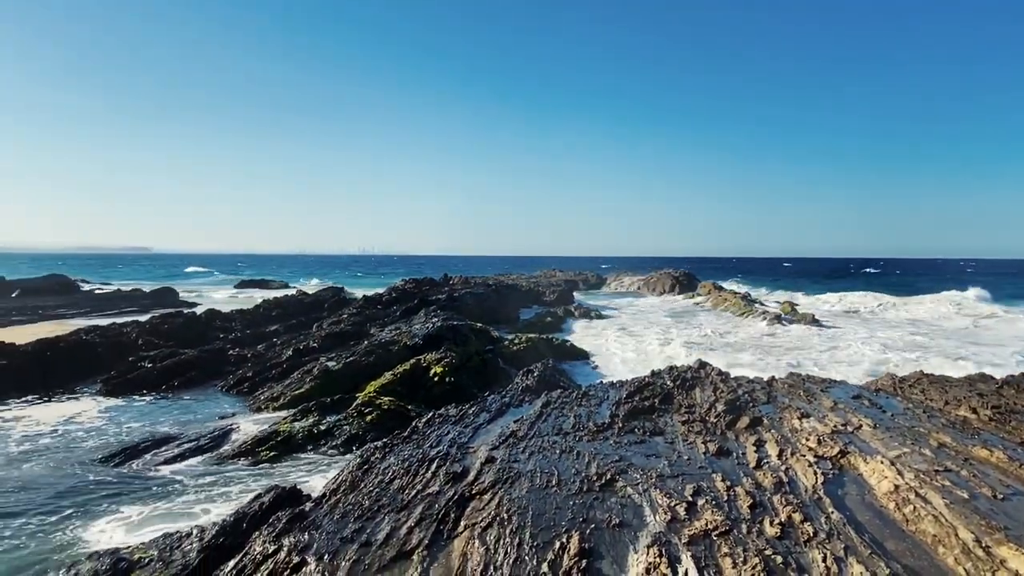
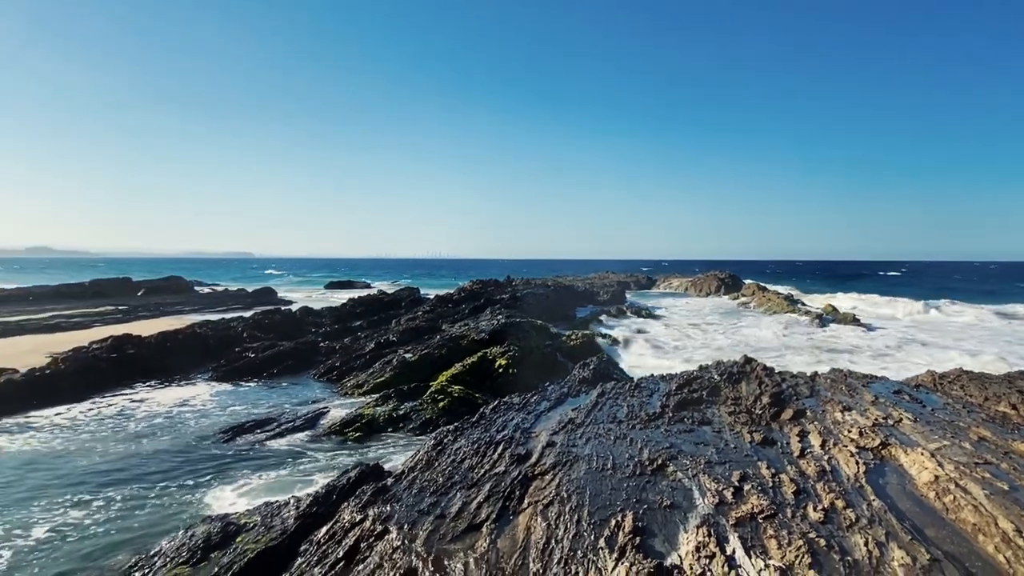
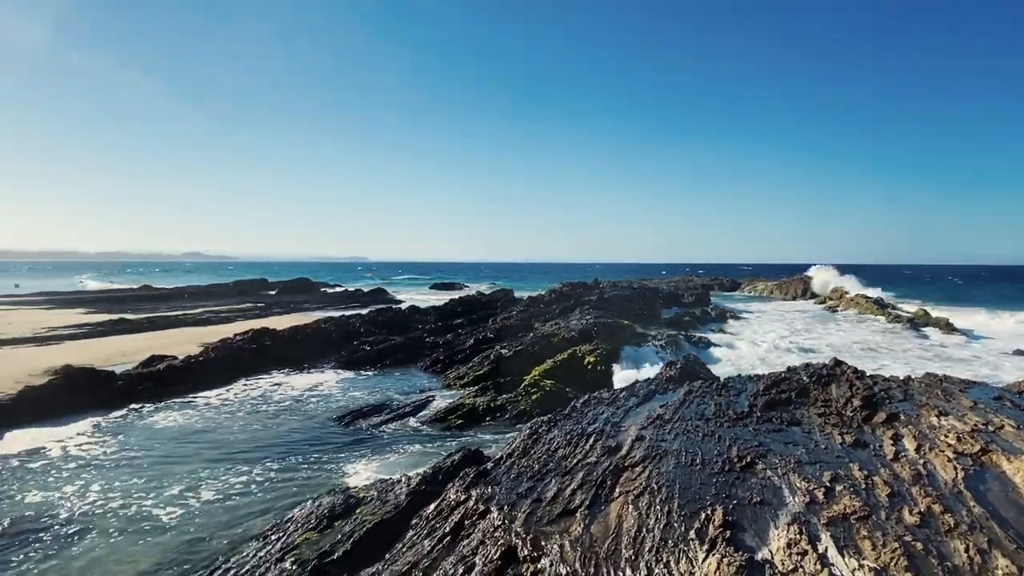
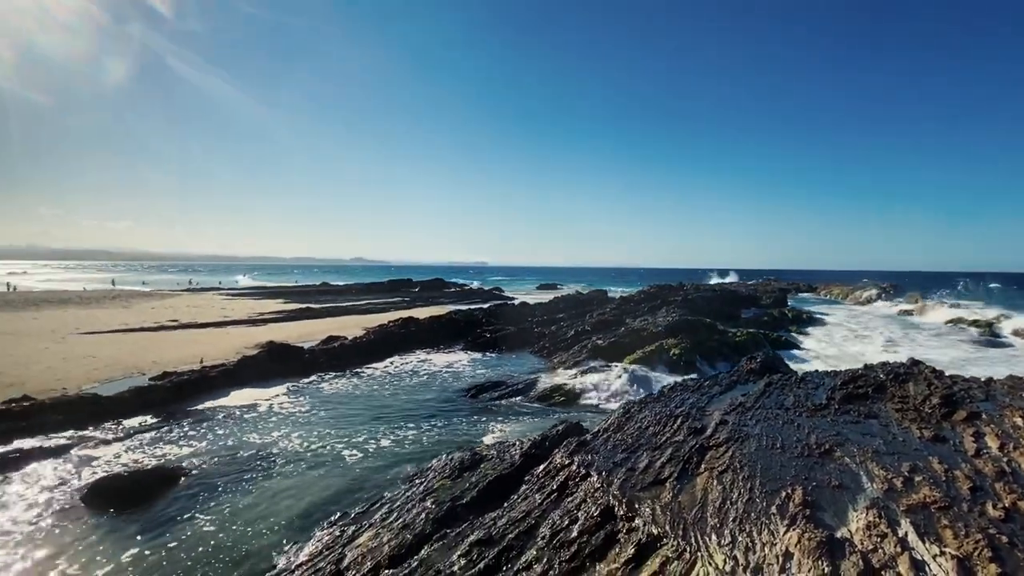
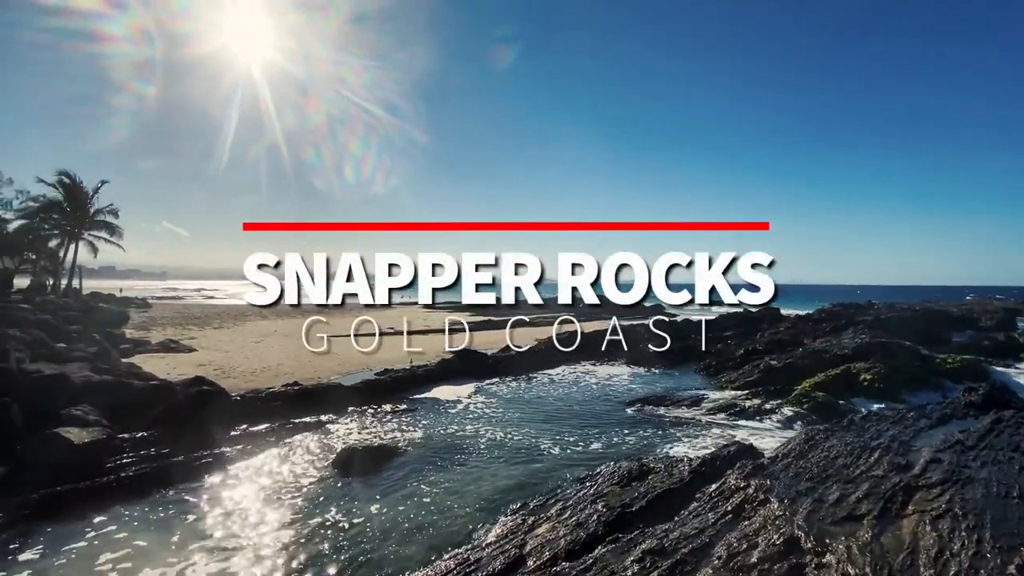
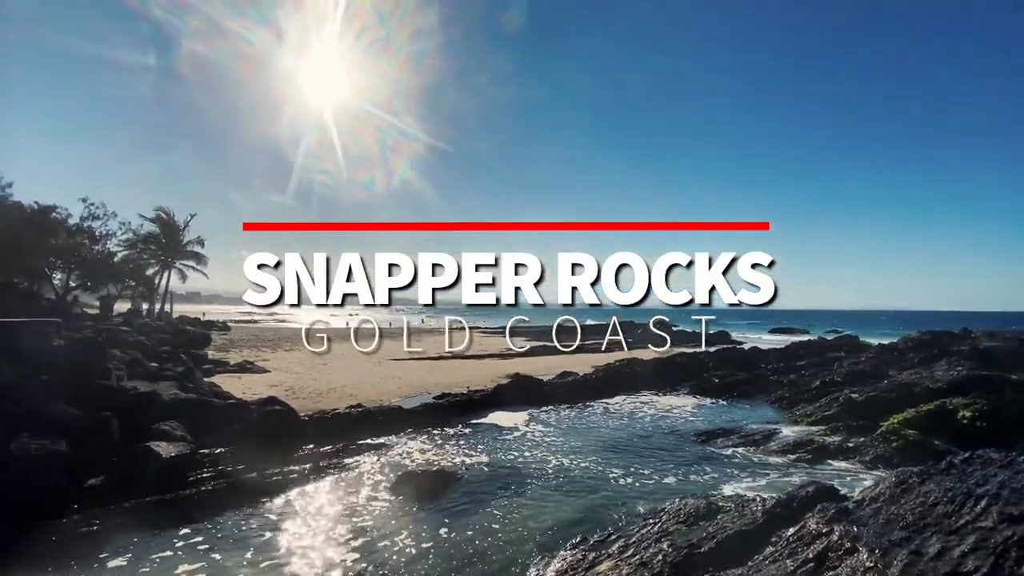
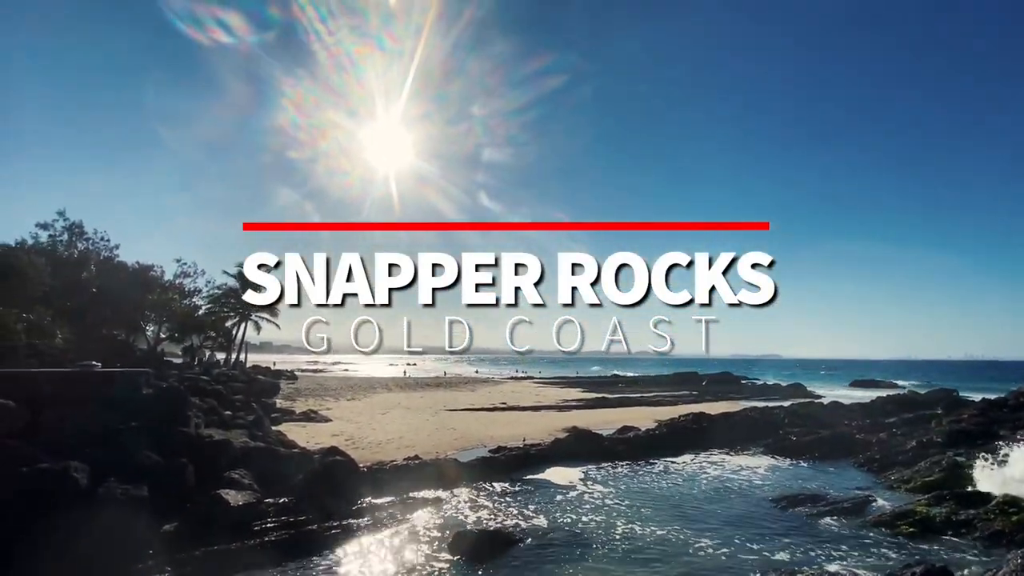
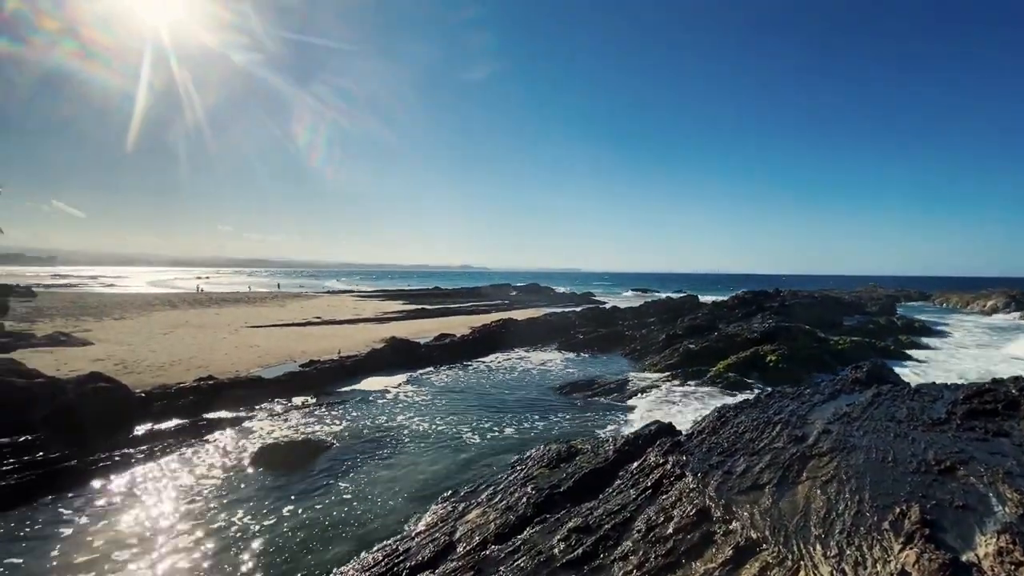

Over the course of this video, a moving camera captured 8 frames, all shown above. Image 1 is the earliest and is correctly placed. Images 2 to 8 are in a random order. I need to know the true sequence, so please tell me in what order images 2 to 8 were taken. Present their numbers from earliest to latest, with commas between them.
2, 3, 4, 8, 5, 6, 7
